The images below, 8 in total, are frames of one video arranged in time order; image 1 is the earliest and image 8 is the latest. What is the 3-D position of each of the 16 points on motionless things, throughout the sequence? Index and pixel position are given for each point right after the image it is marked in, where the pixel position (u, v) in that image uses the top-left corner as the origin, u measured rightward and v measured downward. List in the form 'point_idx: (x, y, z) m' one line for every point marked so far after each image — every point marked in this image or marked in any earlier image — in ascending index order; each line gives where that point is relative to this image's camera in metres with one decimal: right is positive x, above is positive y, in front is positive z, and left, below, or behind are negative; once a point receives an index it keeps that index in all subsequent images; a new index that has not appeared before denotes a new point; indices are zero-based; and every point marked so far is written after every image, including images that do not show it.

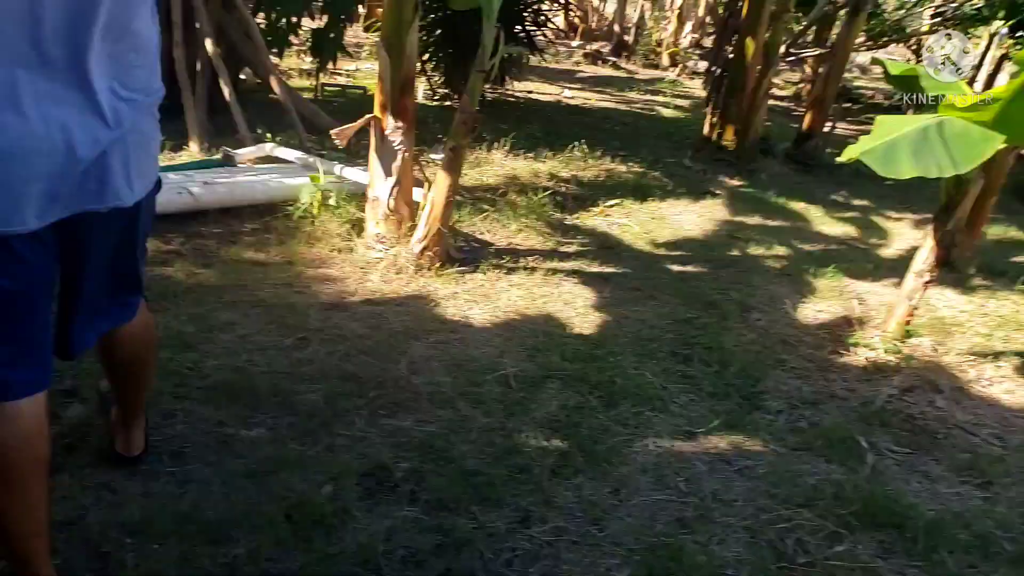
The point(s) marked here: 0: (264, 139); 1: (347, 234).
0: (-1.6, +1.0, +5.0) m
1: (-0.8, +0.3, +3.8) m
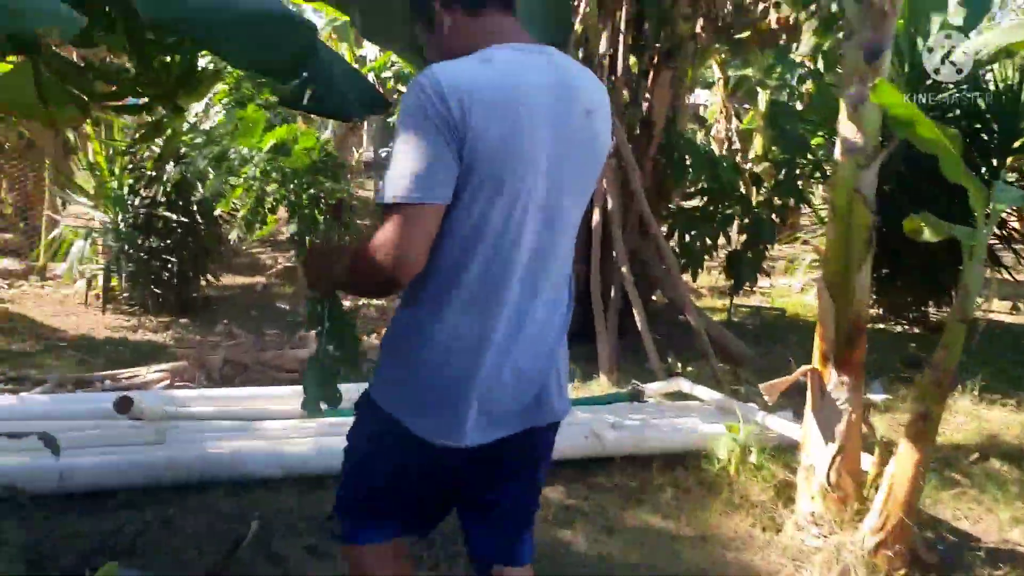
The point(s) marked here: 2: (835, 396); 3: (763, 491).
0: (+1.0, -0.5, +4.7) m
1: (+1.0, -0.9, +3.1) m
2: (+1.2, -0.4, +2.9) m
3: (+1.0, -0.8, +3.2) m
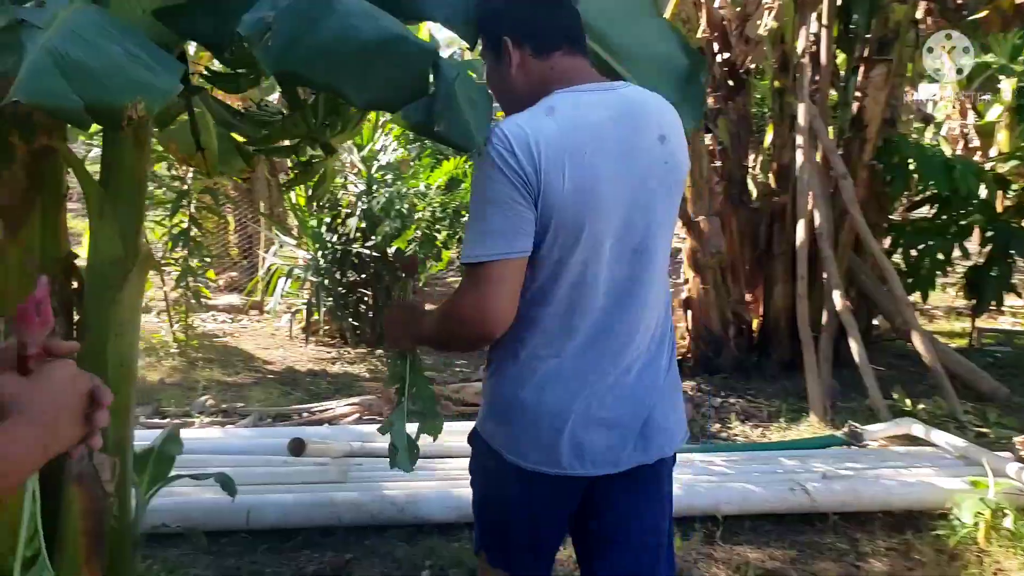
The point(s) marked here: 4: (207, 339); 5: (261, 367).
0: (+2.0, -0.6, +4.0) m
1: (+1.7, -1.0, +2.5) m
2: (+1.8, -0.5, +2.2) m
3: (+1.7, -0.9, +2.6) m
4: (-2.1, -0.3, +5.3) m
5: (-1.6, -0.5, +4.9) m
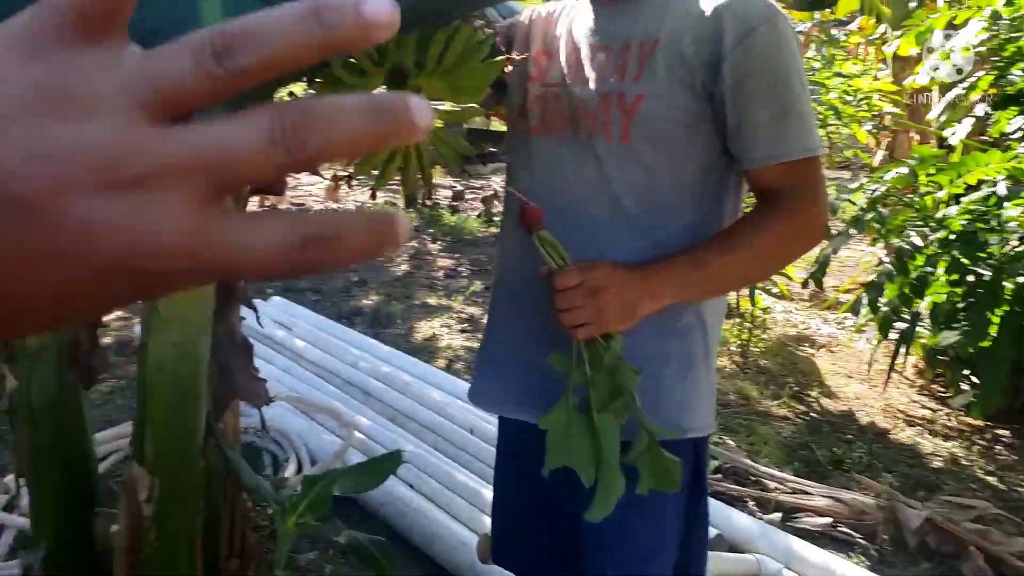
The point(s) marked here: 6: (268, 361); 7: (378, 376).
0: (+2.7, -1.3, +0.3) m
1: (+1.2, -1.5, -0.2) m
2: (+1.1, -1.0, -0.5) m
3: (+1.3, -1.4, -0.2) m
4: (+1.6, -0.3, +4.4) m
5: (+1.4, -0.5, +3.7) m
6: (-1.1, -0.3, +3.5) m
7: (-0.6, -0.4, +3.3) m
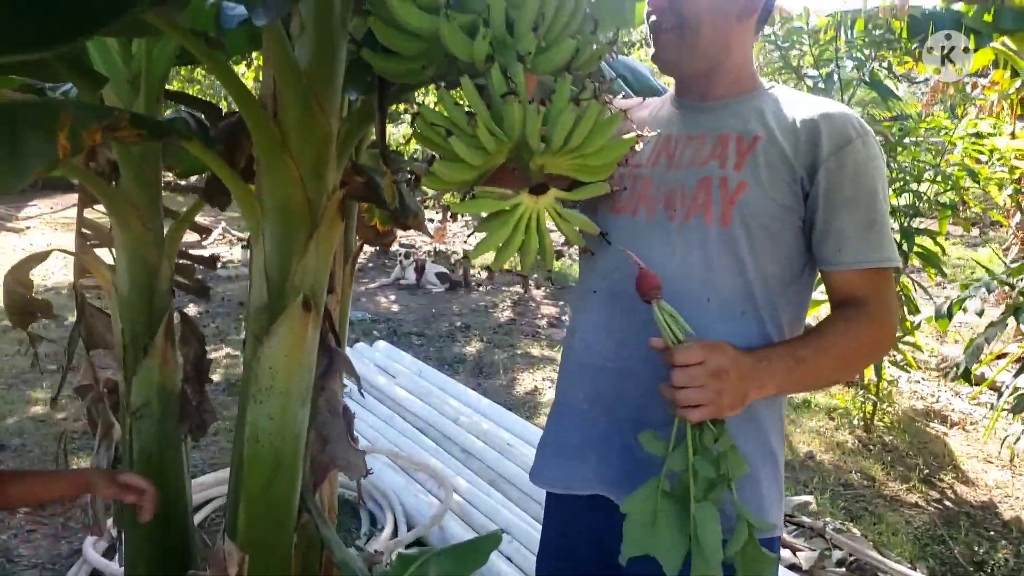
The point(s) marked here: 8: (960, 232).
0: (+2.7, -1.5, -0.2) m
1: (+1.1, -1.6, -0.6) m
2: (+1.0, -1.1, -0.8) m
3: (+1.2, -1.5, -0.5) m
4: (+2.1, -0.7, +4.0) m
5: (+1.9, -0.9, +3.4) m
6: (-0.7, -0.5, +3.5) m
7: (-0.1, -0.6, +3.2) m
8: (+3.4, +0.4, +5.8) m
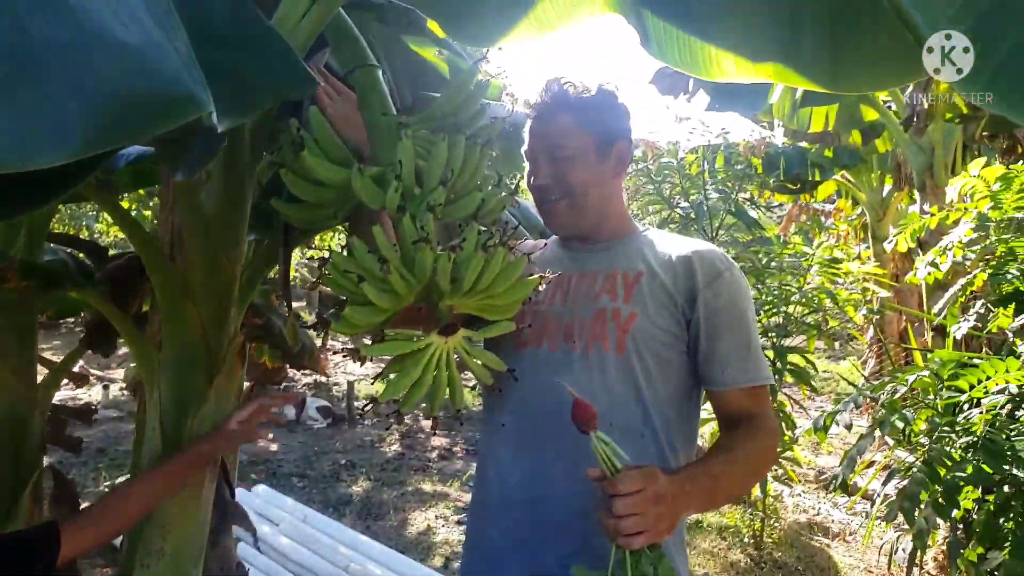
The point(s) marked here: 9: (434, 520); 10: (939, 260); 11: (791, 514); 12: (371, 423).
0: (+2.8, -1.4, 0.0) m
1: (+1.3, -1.4, -0.6) m
2: (+1.2, -0.9, -0.8) m
3: (+1.4, -1.4, -0.6) m
4: (+1.6, -1.3, +4.2) m
5: (+1.4, -1.4, +3.5) m
6: (-1.1, -1.1, +3.3) m
7: (-0.6, -1.1, +3.0) m
8: (+2.5, -0.5, +6.3) m
9: (-0.4, -1.3, +4.2) m
10: (+1.4, +0.1, +2.6) m
11: (+1.6, -1.3, +4.4) m
12: (-1.1, -1.1, +6.2) m
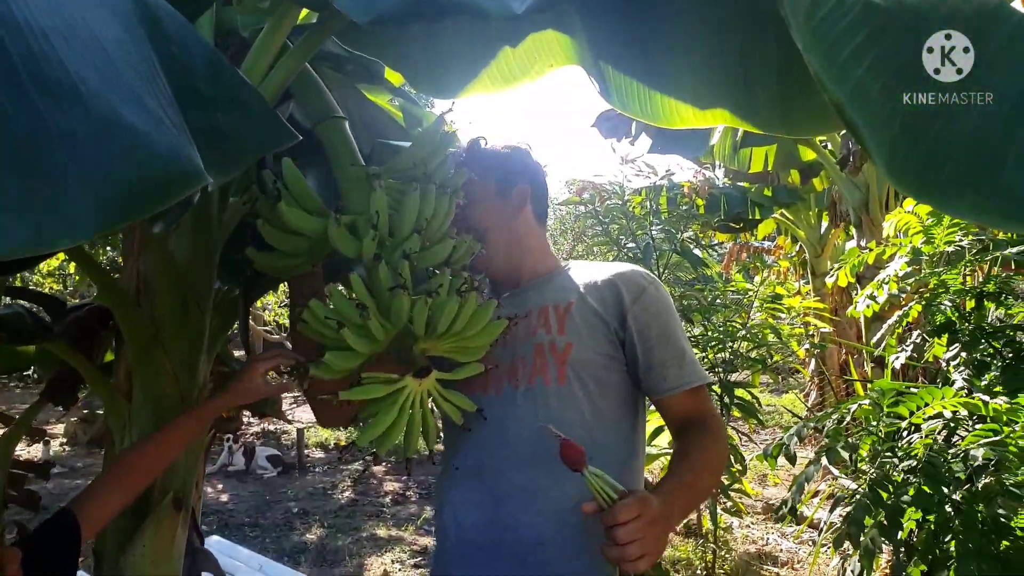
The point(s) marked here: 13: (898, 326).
0: (+2.8, -1.4, +0.2) m
1: (+1.4, -1.4, -0.5) m
2: (+1.3, -0.9, -0.6) m
3: (+1.5, -1.4, -0.5) m
4: (+1.3, -1.5, +4.3) m
5: (+1.3, -1.6, +3.6) m
6: (-1.3, -1.3, +3.2) m
7: (-0.7, -1.3, +3.0) m
8: (+2.1, -0.8, +6.5) m
9: (-0.7, -1.5, +4.2) m
10: (+1.3, 0.0, +2.8) m
11: (+1.3, -1.5, +4.5) m
12: (-1.5, -1.4, +6.1) m
13: (+1.3, -0.1, +2.7) m
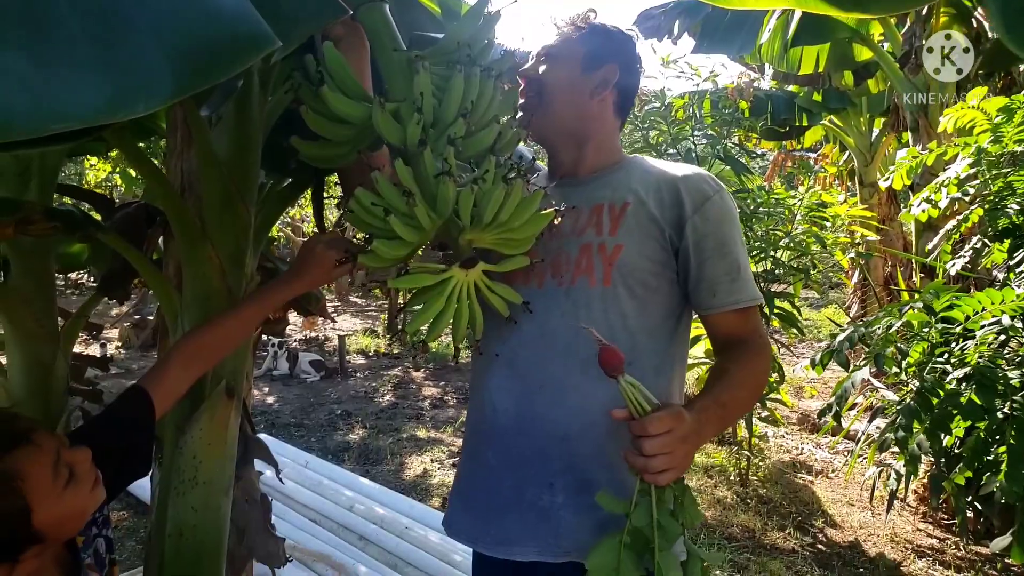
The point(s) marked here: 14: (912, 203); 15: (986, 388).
0: (+2.8, -1.3, +0.2) m
1: (+1.4, -1.4, -0.4) m
2: (+1.3, -0.9, -0.6) m
3: (+1.5, -1.4, -0.4) m
4: (+1.5, -1.0, +4.3) m
5: (+1.4, -1.1, +3.6) m
6: (-1.1, -0.9, +3.4) m
7: (-0.6, -0.9, +3.1) m
8: (+2.4, -0.1, +6.4) m
9: (-0.5, -1.0, +4.3) m
10: (+1.4, +0.3, +2.7) m
11: (+1.5, -1.0, +4.6) m
12: (-1.2, -0.7, +6.3) m
13: (+1.5, +0.2, +2.6) m
14: (+1.4, +0.3, +2.8) m
15: (+1.2, -0.3, +2.0) m
